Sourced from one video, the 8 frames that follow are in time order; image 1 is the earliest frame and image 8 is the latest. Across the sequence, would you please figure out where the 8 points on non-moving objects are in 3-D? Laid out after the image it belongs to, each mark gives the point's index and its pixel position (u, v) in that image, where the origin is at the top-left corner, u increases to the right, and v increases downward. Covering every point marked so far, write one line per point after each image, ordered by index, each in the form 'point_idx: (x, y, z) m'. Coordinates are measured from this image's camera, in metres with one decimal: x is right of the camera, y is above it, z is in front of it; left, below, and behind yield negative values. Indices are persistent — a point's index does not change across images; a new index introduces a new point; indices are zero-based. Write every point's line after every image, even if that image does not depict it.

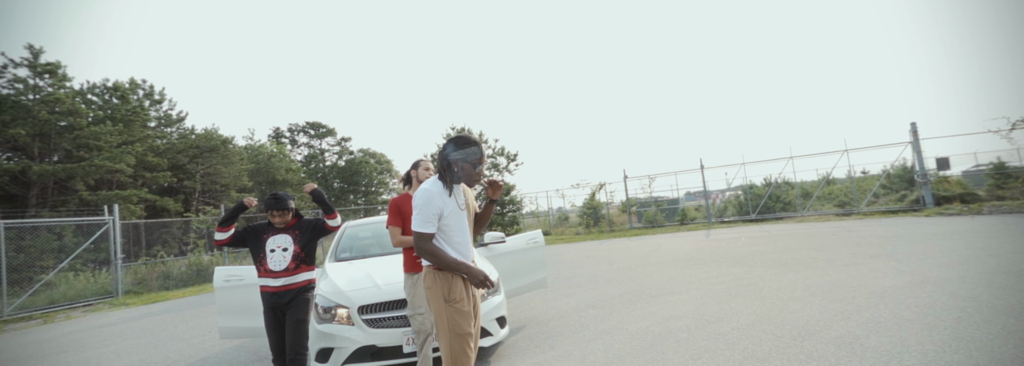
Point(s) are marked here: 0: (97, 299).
0: (-9.6, -2.7, +10.8) m
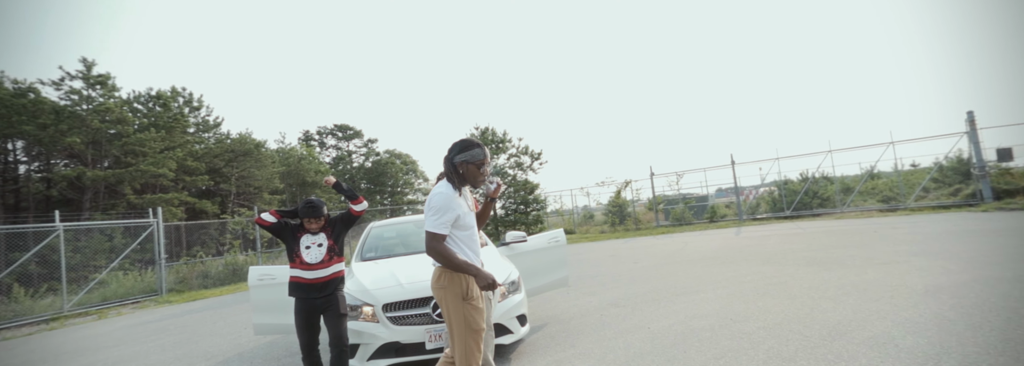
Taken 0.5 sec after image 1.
0: (-9.0, -2.8, +11.5) m
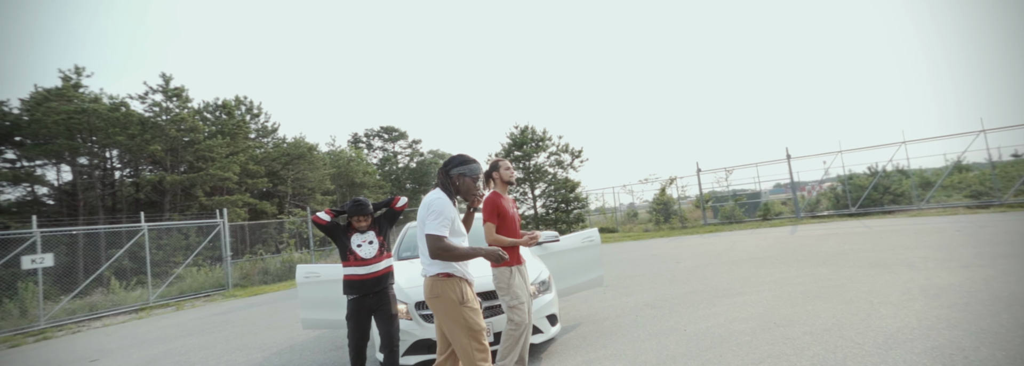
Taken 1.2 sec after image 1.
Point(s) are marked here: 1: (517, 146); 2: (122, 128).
0: (-8.0, -2.9, +12.6) m
1: (+0.1, +1.0, +13.4) m
2: (-11.5, +1.6, +13.9) m
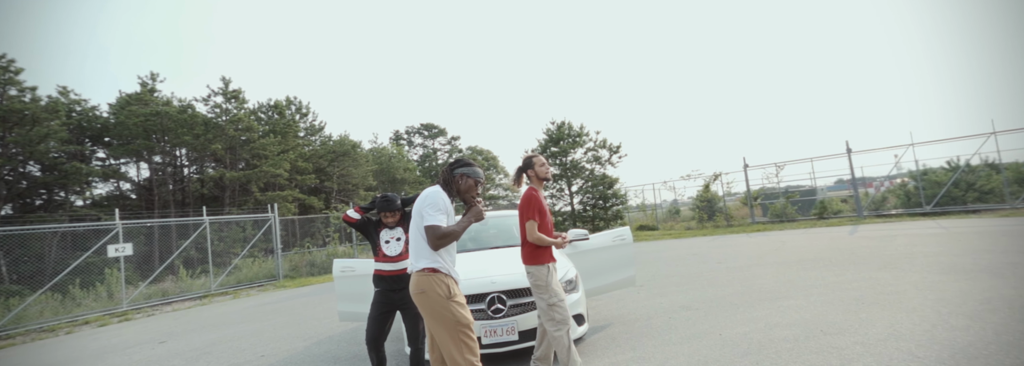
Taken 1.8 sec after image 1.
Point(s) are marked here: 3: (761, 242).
0: (-7.0, -2.8, +13.4) m
1: (+1.2, +1.1, +13.3) m
2: (-10.4, +1.7, +15.0) m
3: (+6.3, -1.5, +11.8) m
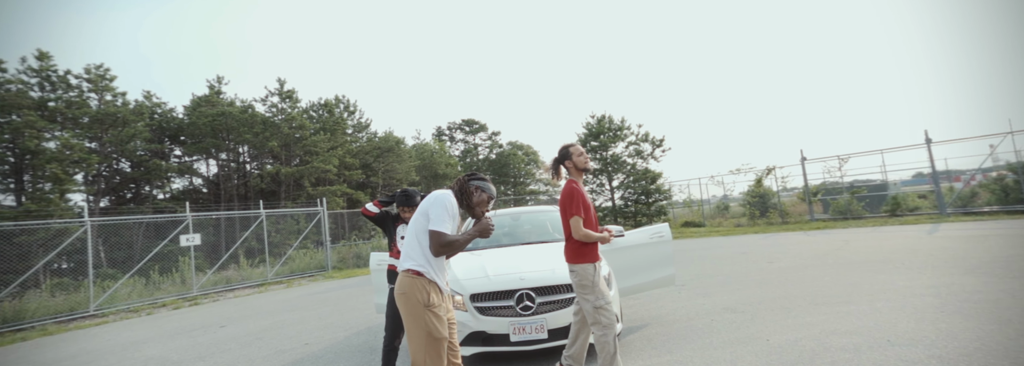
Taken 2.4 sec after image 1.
0: (-5.9, -2.6, +14.0) m
1: (+2.2, +1.3, +12.9) m
2: (-9.0, +1.9, +16.0) m
3: (+7.1, -1.4, +10.9) m
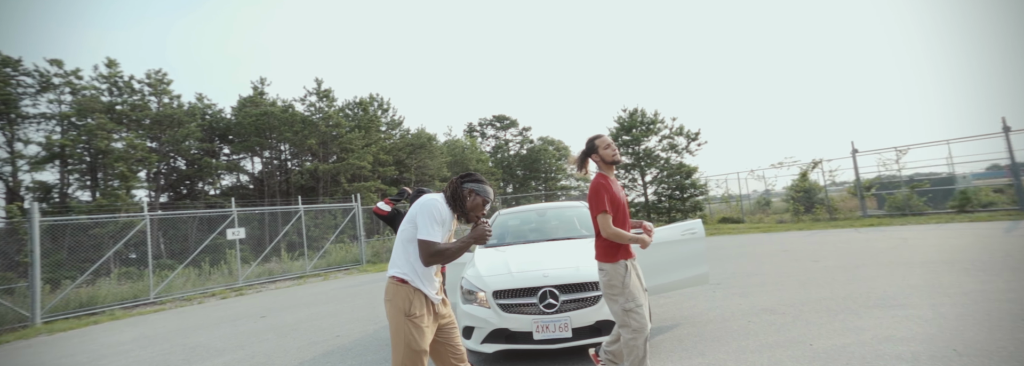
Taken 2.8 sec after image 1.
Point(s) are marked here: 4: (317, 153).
0: (-4.9, -2.5, +14.4) m
1: (+3.0, +1.4, +12.5) m
2: (-7.9, +2.0, +16.6) m
3: (+7.7, -1.2, +10.0) m
4: (-7.2, +1.1, +17.6) m
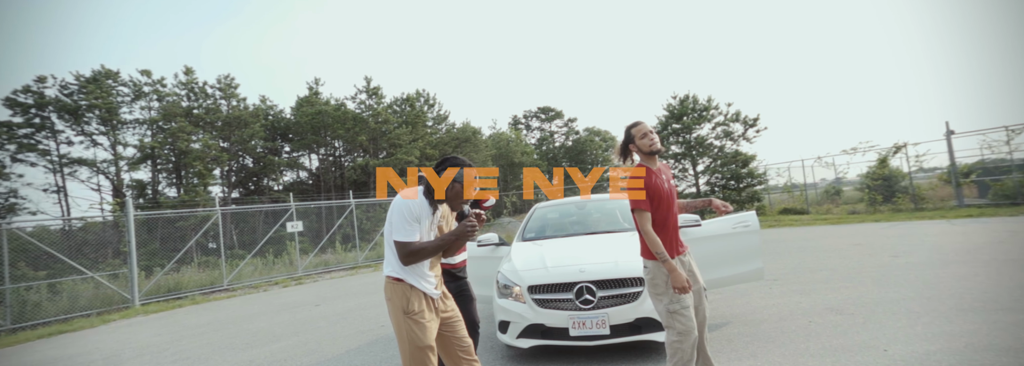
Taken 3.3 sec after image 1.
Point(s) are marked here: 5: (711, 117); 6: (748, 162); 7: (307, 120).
0: (-3.5, -2.4, +14.6) m
1: (+4.1, +1.6, +11.7) m
2: (-6.2, +2.2, +17.1) m
3: (+8.5, -1.0, +8.7) m
4: (-5.4, +1.3, +18.1) m
5: (+4.9, +1.6, +11.4) m
6: (+5.4, +0.5, +10.8) m
7: (-7.6, +2.3, +17.3) m
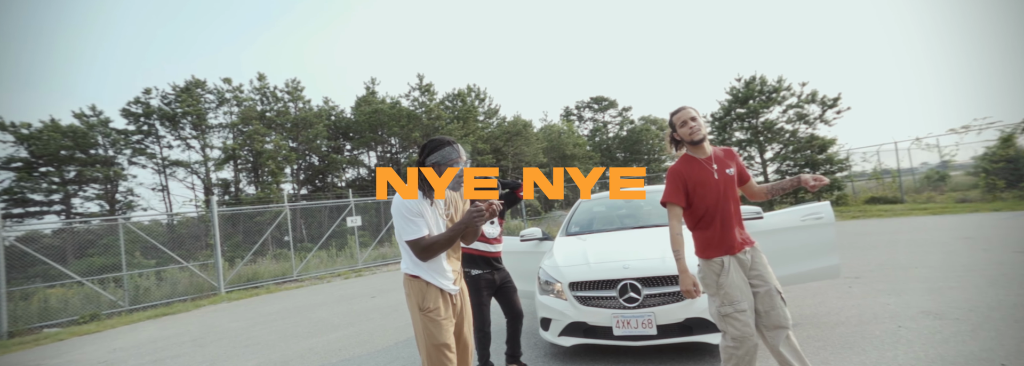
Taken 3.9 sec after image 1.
0: (-1.9, -2.2, +14.6) m
1: (+5.2, +1.9, +10.6) m
2: (-4.3, +2.3, +17.4) m
3: (+9.2, -0.7, +7.1) m
4: (-3.4, +1.5, +18.2) m
5: (+6.0, +1.9, +10.3) m
6: (+6.4, +0.7, +9.6) m
7: (-5.6, +2.5, +17.8) m
